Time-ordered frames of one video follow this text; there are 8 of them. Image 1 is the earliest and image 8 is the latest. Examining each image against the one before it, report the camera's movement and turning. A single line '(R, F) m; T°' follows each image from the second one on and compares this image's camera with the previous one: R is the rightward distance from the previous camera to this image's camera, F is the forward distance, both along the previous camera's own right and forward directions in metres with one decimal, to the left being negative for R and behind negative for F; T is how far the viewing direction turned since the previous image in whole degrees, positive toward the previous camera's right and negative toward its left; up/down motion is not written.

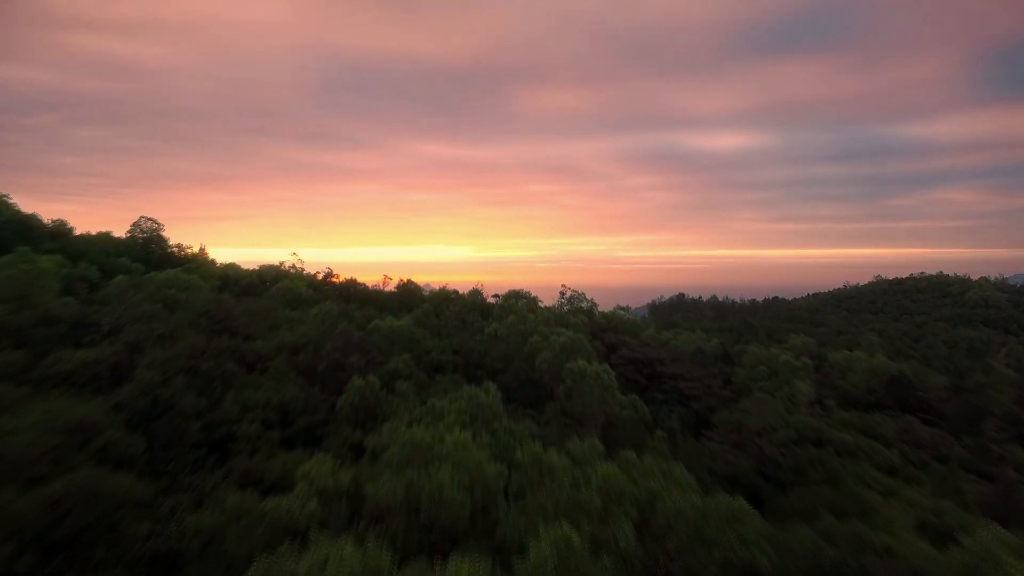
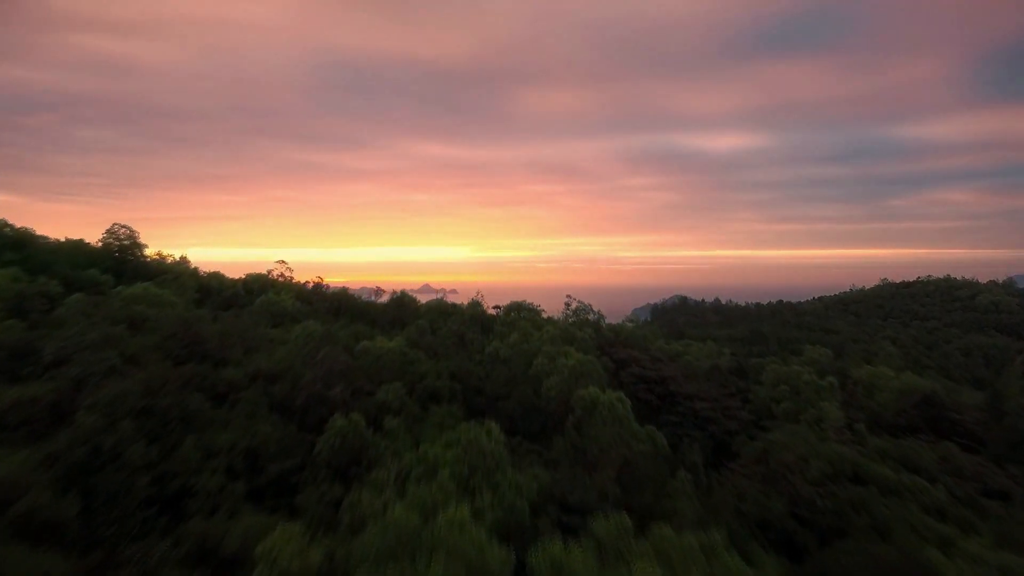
(-0.1, +0.8) m; 0°
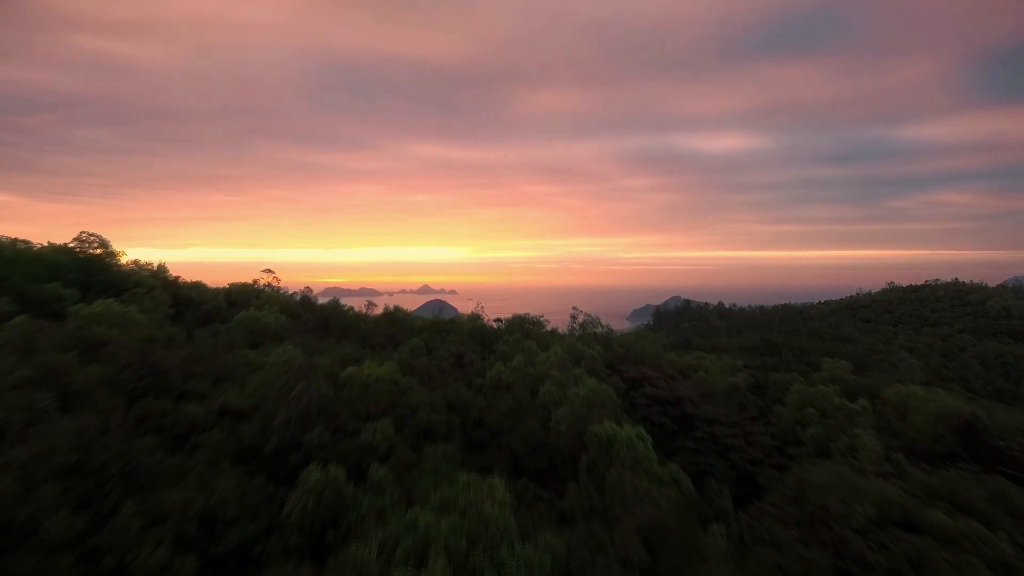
(-0.1, +0.8) m; 0°
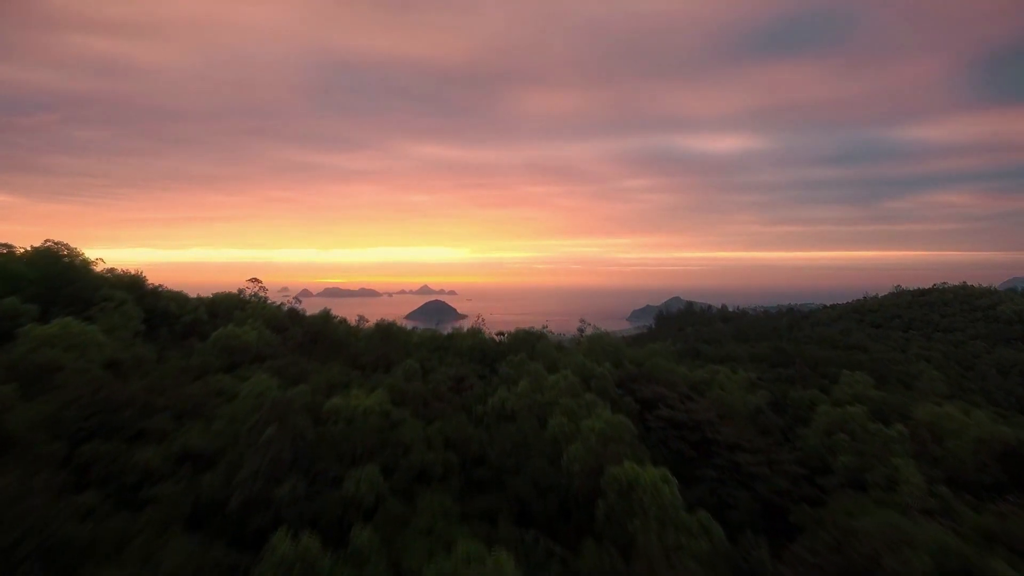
(-0.1, +0.8) m; 0°
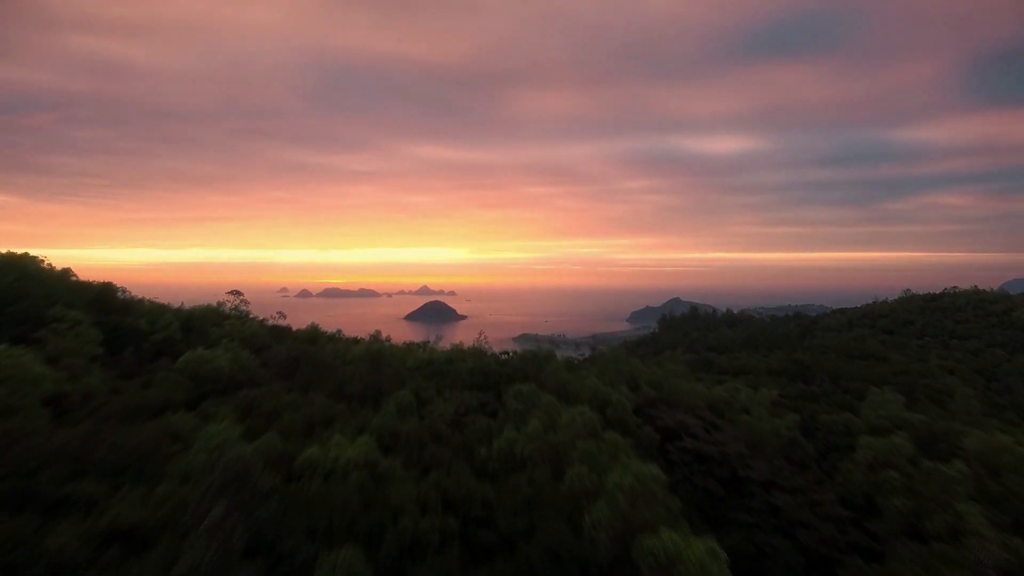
(-0.2, +1.0) m; 0°
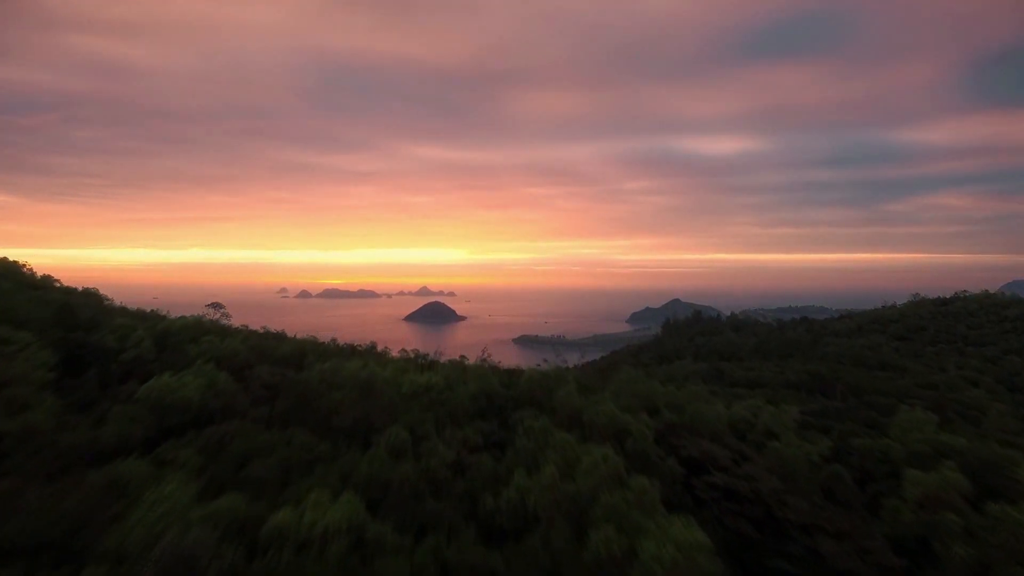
(-0.2, +0.9) m; 0°
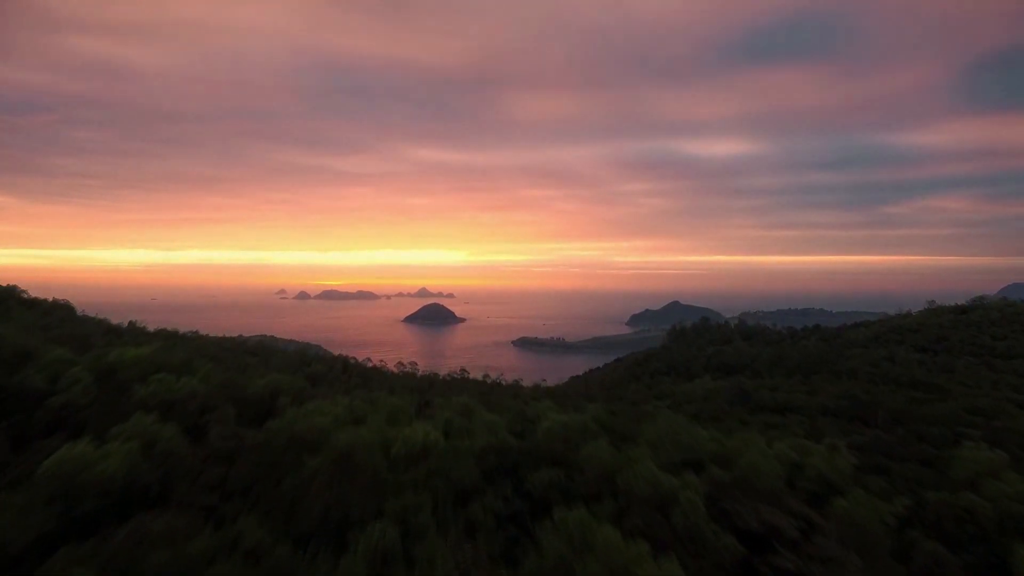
(-0.4, +1.5) m; 0°
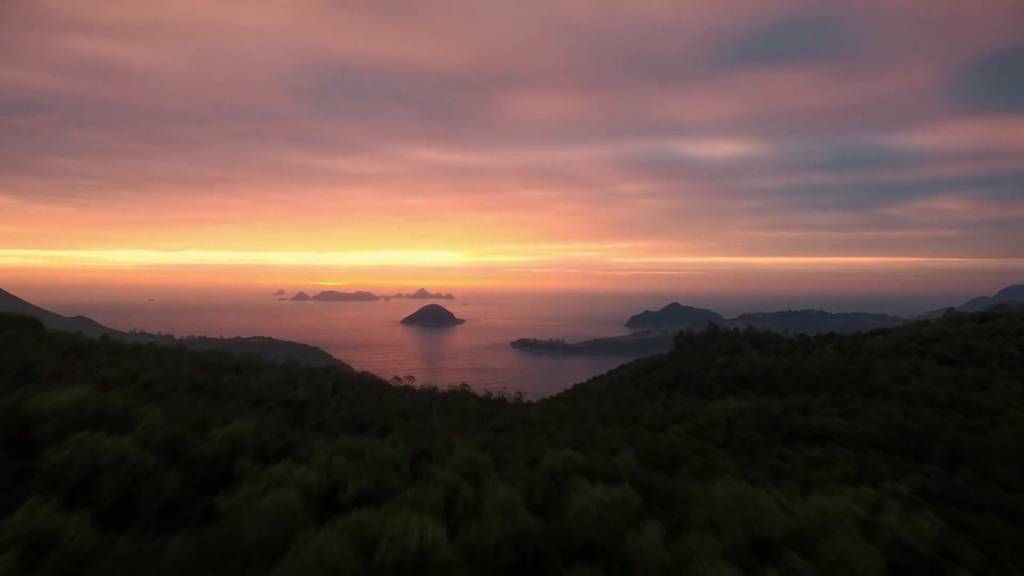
(-0.4, +1.6) m; 0°
